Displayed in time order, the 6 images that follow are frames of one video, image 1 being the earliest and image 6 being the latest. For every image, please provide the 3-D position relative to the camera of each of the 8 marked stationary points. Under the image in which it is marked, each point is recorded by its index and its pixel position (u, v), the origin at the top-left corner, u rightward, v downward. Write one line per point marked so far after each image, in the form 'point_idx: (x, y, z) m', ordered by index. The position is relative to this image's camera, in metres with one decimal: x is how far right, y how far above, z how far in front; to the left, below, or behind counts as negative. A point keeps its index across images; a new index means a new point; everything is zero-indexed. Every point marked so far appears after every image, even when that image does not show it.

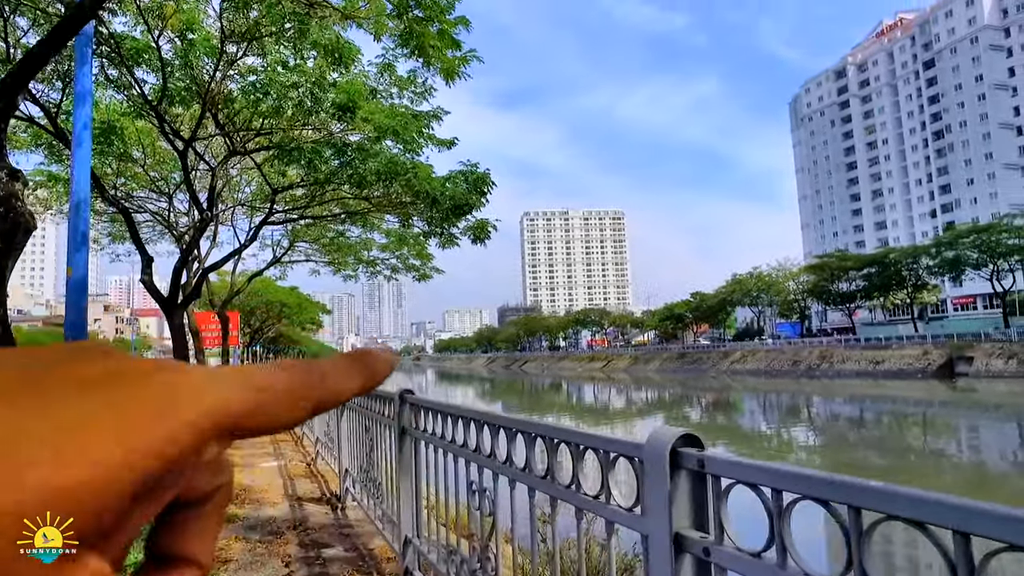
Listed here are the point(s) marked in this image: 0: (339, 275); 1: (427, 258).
0: (-4.3, +0.5, +16.7) m
1: (-1.7, +0.8, +15.1) m
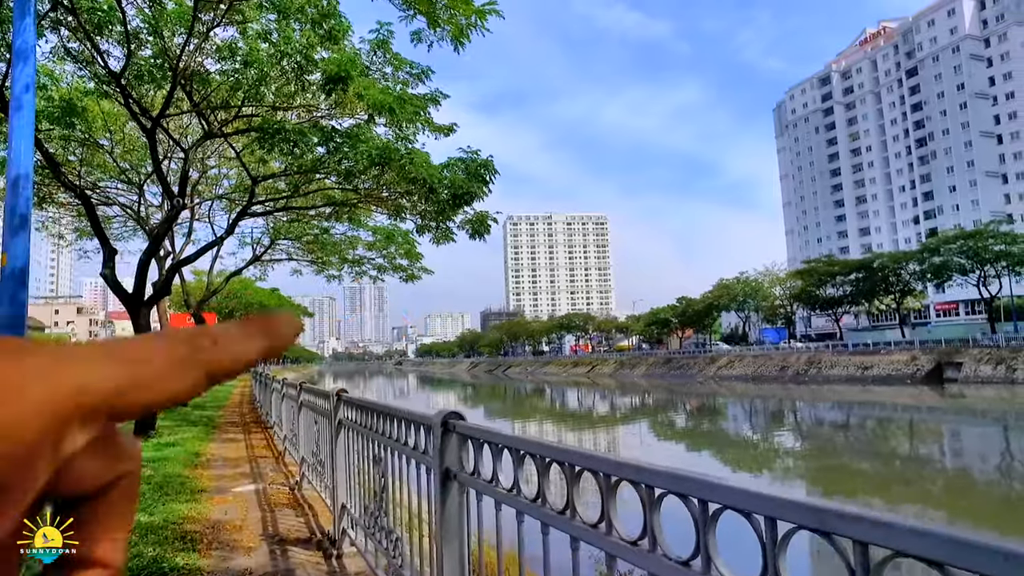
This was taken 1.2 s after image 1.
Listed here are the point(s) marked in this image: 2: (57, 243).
0: (-4.6, +0.5, +16.2) m
1: (-2.0, +0.7, +14.6) m
2: (-10.9, +1.1, +15.8) m
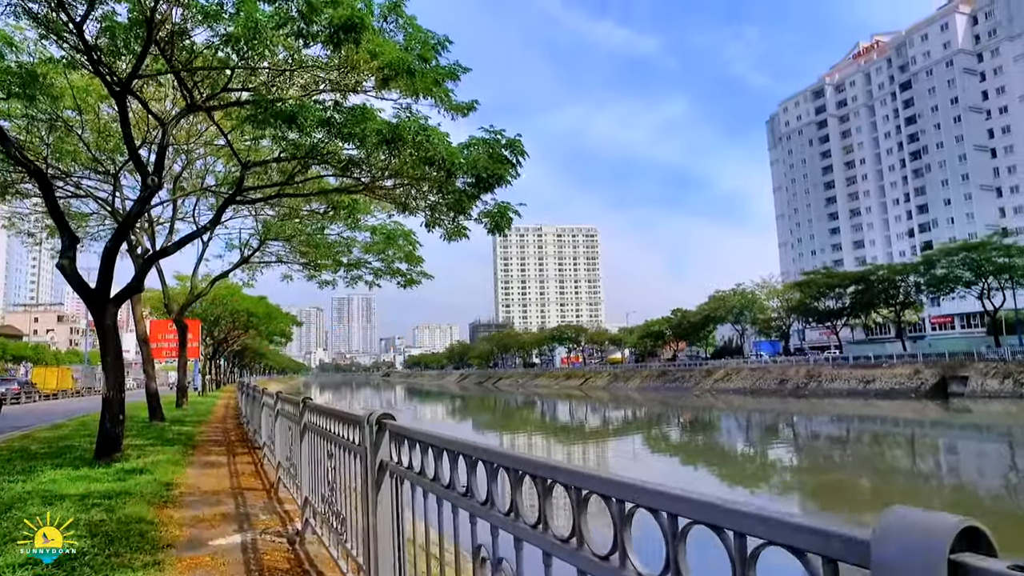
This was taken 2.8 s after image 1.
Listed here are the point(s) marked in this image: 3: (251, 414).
0: (-4.6, +0.3, +15.5) m
1: (-2.0, +0.6, +14.0) m
2: (-10.9, +1.0, +15.0) m
3: (-5.4, -2.7, +13.9) m
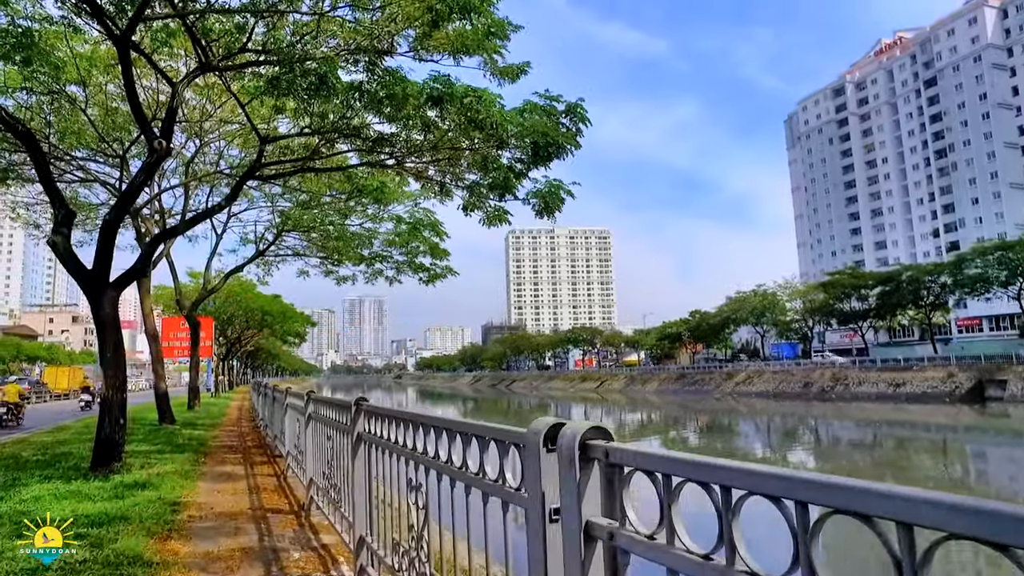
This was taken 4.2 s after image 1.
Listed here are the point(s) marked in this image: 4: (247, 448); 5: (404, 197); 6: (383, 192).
0: (-4.1, +0.3, +15.0) m
1: (-1.5, +0.6, +13.4) m
2: (-10.4, +1.0, +14.6) m
3: (-4.9, -2.6, +13.4) m
4: (-5.3, -3.2, +13.2) m
5: (-1.9, +1.6, +11.9) m
6: (-2.0, +1.5, +10.2) m
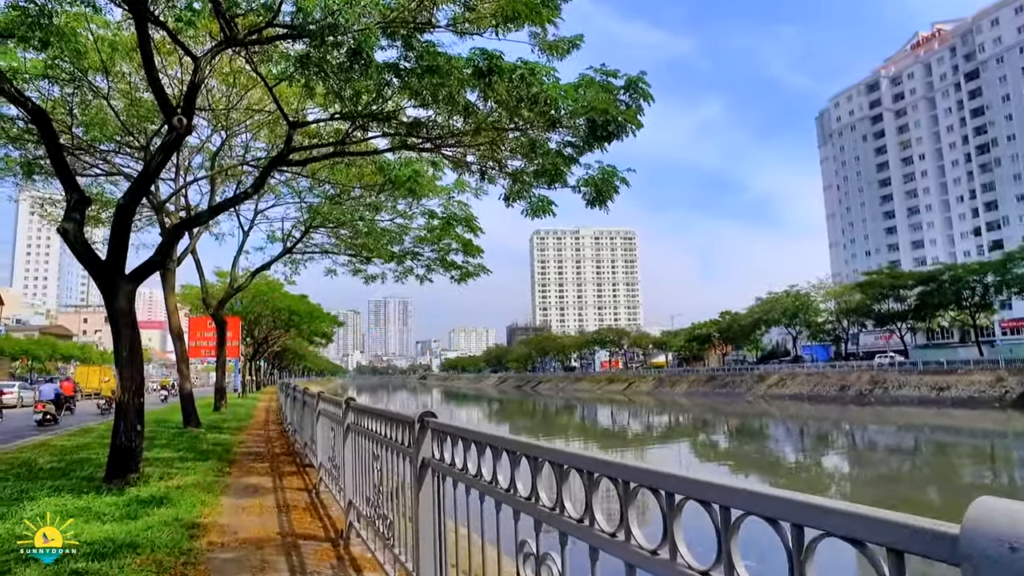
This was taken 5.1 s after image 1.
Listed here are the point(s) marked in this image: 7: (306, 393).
0: (-3.5, +0.3, +14.8) m
1: (-0.9, +0.6, +13.1) m
2: (-9.7, +1.0, +14.6) m
3: (-4.3, -2.6, +13.2) m
4: (-4.7, -3.2, +13.0) m
5: (-1.4, +1.7, +11.6) m
6: (-1.5, +1.5, +9.9) m
7: (-3.6, -1.8, +11.6) m
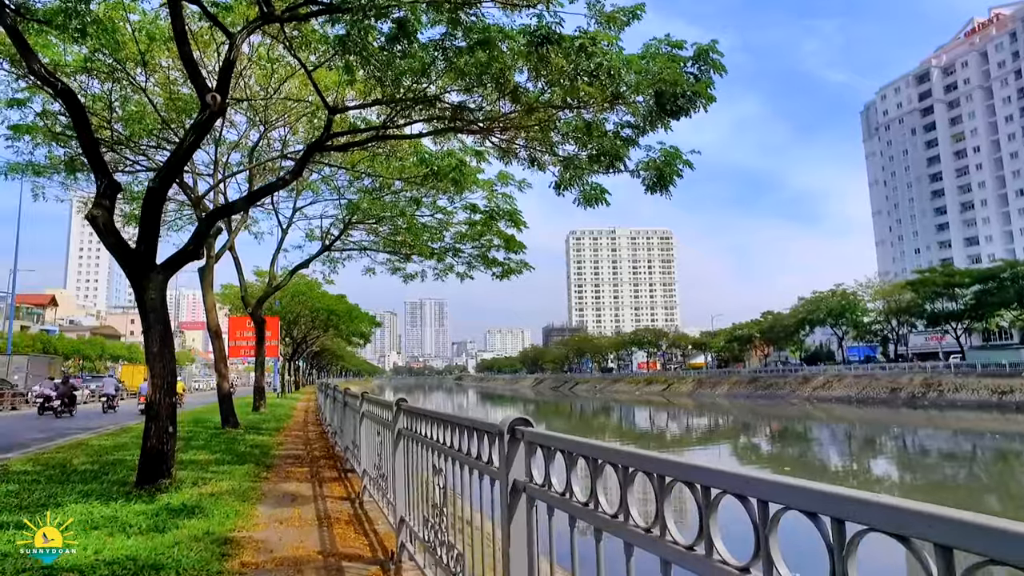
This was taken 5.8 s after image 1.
0: (-2.6, +0.4, +14.7) m
1: (-0.1, +0.6, +12.9) m
2: (-8.9, +1.0, +14.8) m
3: (-3.5, -2.6, +13.1) m
4: (-3.9, -3.2, +13.0) m
5: (-0.7, +1.7, +11.4) m
6: (-0.8, +1.5, +9.7) m
7: (-2.9, -1.8, +11.5) m
